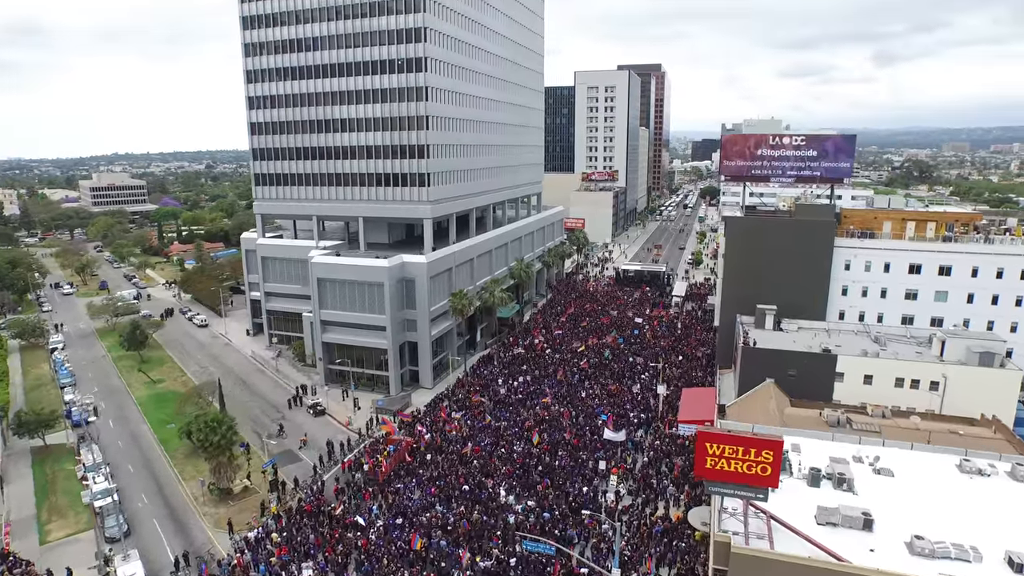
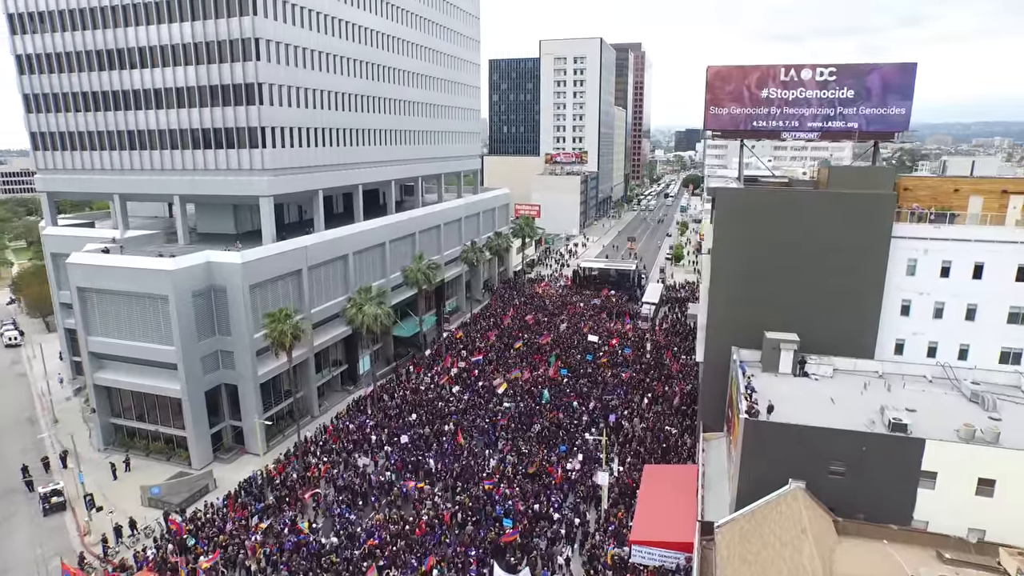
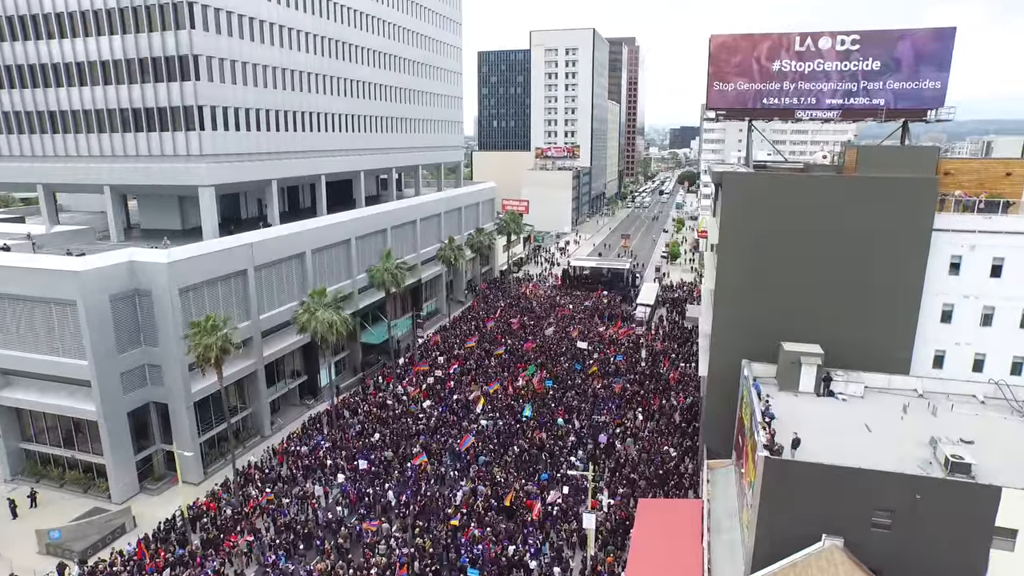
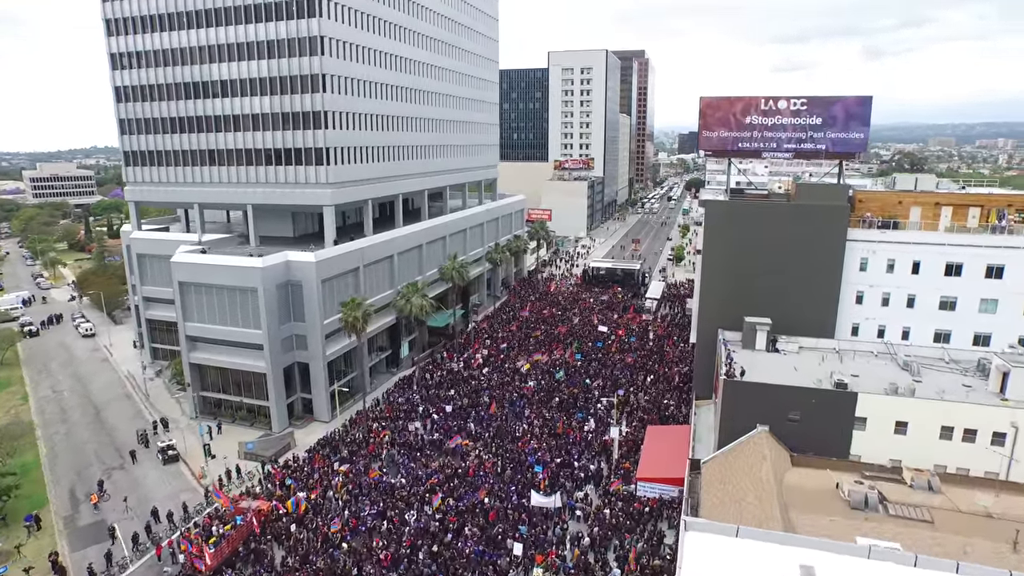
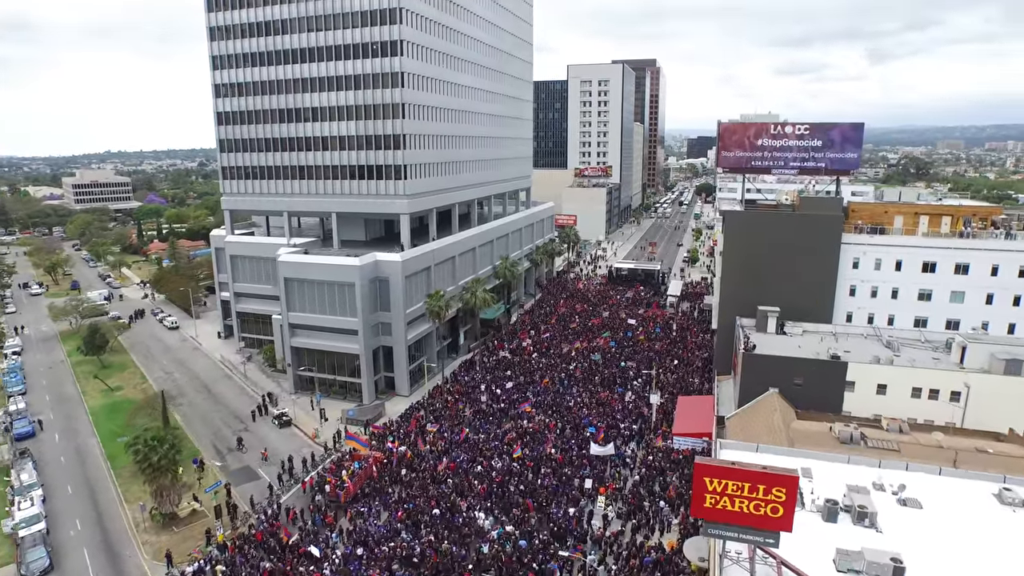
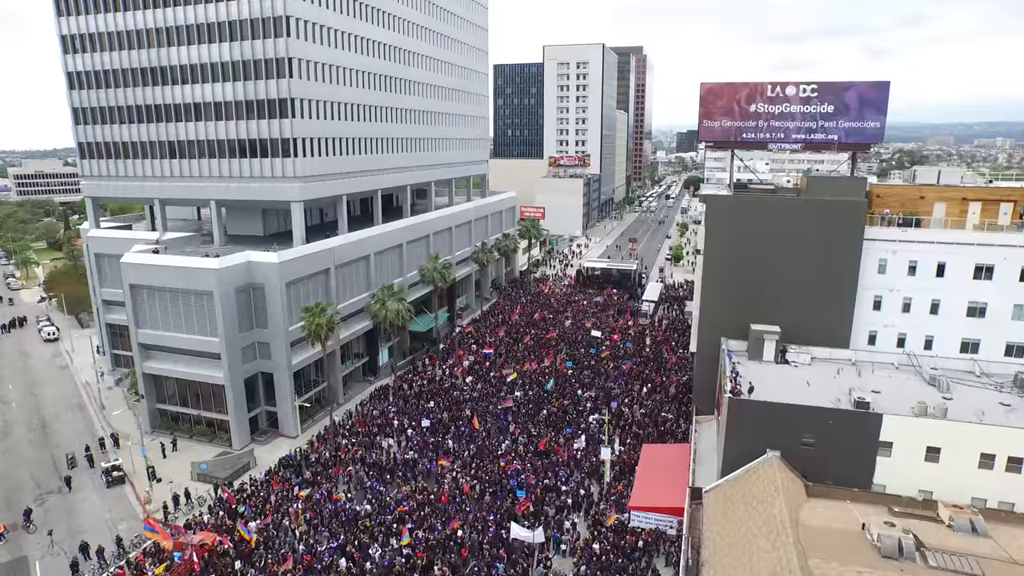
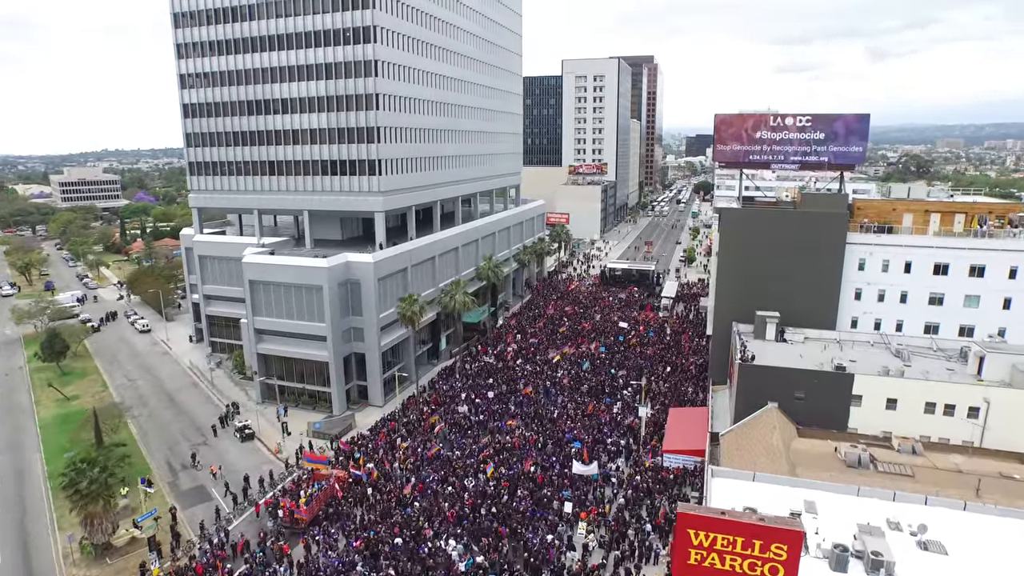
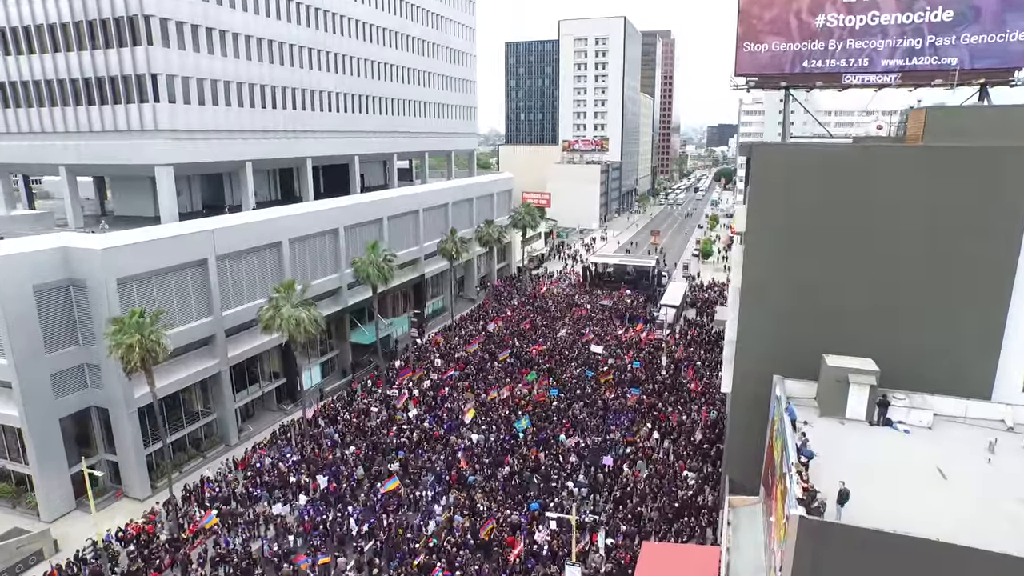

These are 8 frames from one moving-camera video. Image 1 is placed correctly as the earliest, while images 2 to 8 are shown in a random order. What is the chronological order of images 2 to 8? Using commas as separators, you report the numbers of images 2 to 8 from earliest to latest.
5, 7, 4, 6, 2, 3, 8
